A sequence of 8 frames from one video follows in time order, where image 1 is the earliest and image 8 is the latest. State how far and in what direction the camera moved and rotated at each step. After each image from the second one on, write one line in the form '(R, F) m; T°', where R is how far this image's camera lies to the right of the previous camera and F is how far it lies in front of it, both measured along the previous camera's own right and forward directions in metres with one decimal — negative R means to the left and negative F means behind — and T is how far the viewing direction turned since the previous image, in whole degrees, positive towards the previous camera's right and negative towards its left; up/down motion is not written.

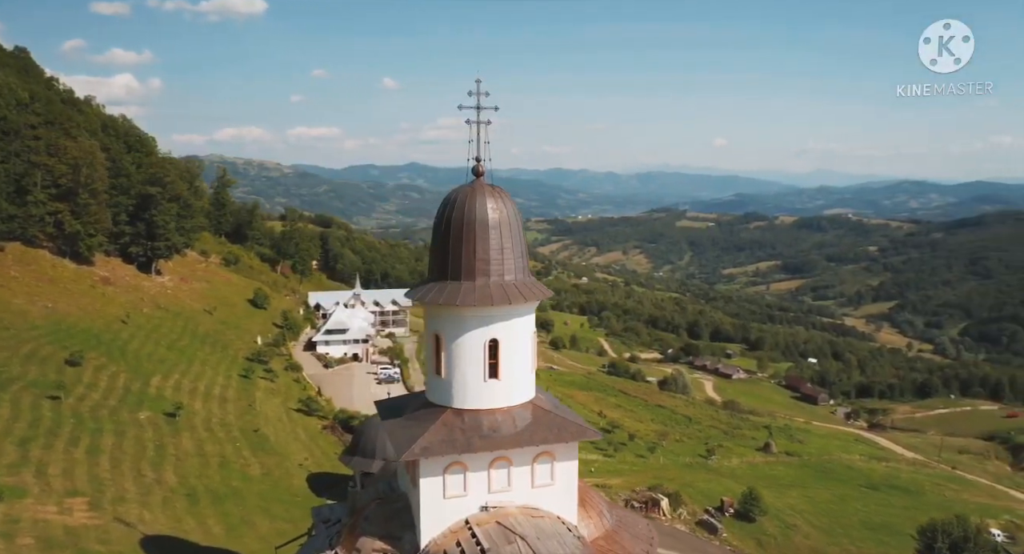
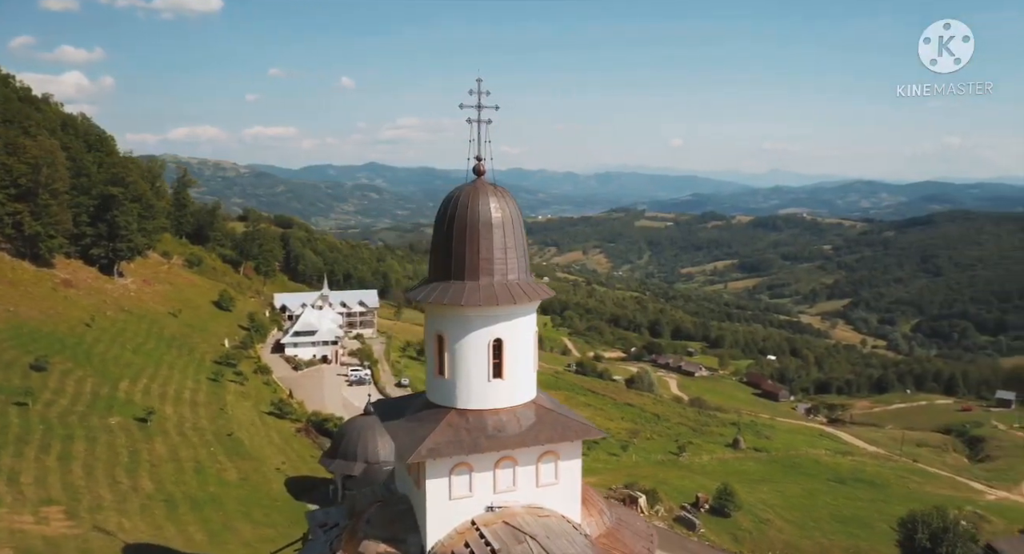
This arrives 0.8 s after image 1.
(-0.3, 0.0) m; +3°
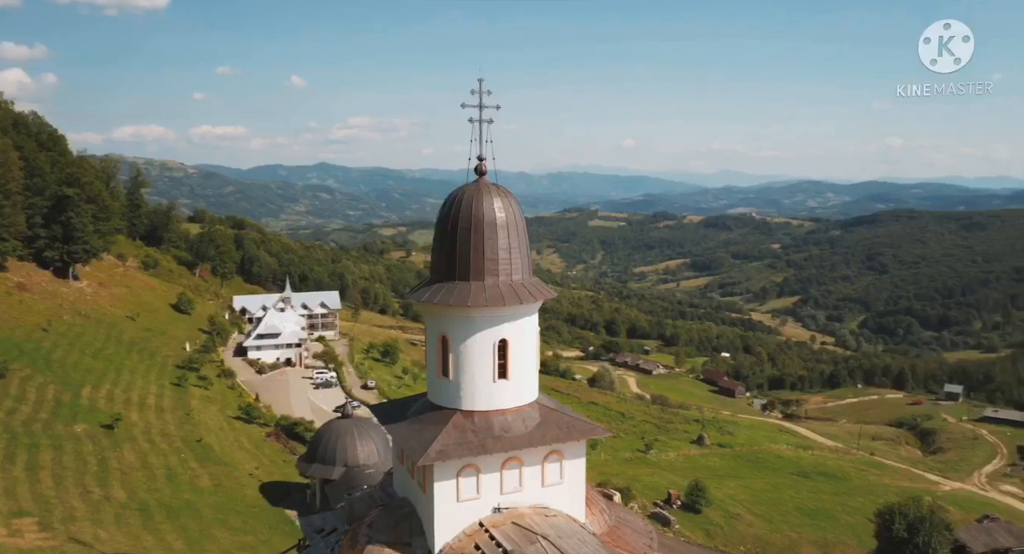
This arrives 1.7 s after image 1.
(-0.4, 0.0) m; +3°
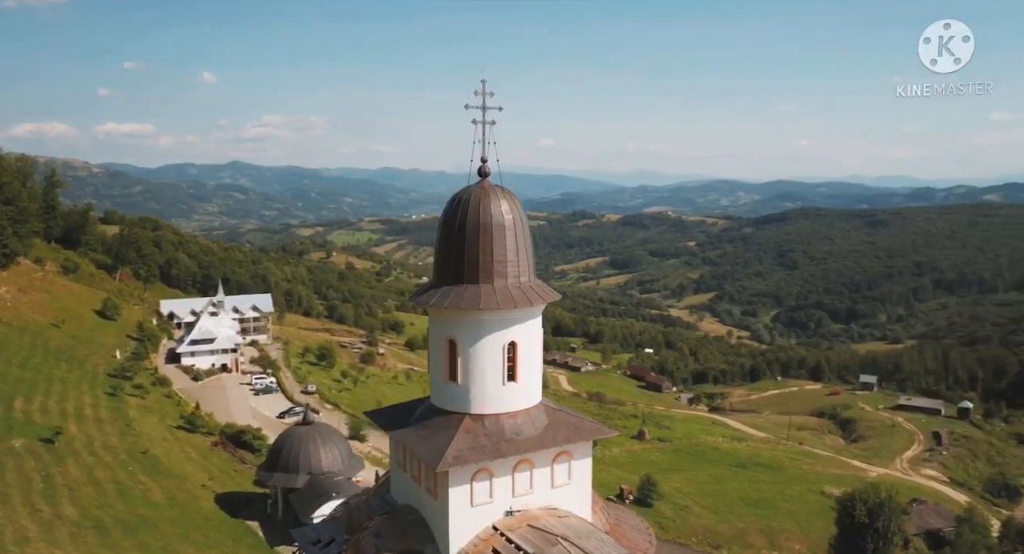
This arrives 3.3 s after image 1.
(-0.7, +0.1) m; +5°
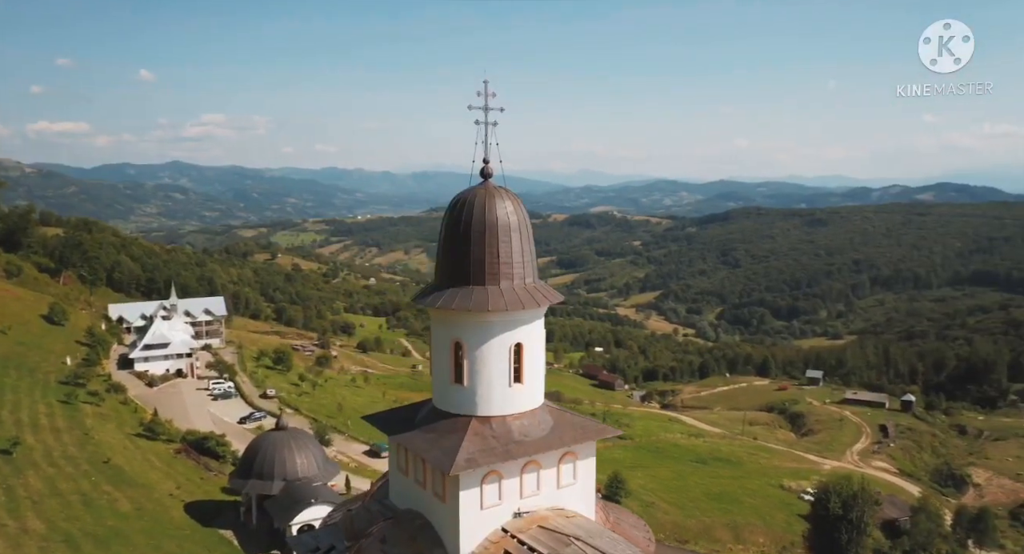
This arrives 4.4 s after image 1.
(-0.4, 0.0) m; +4°
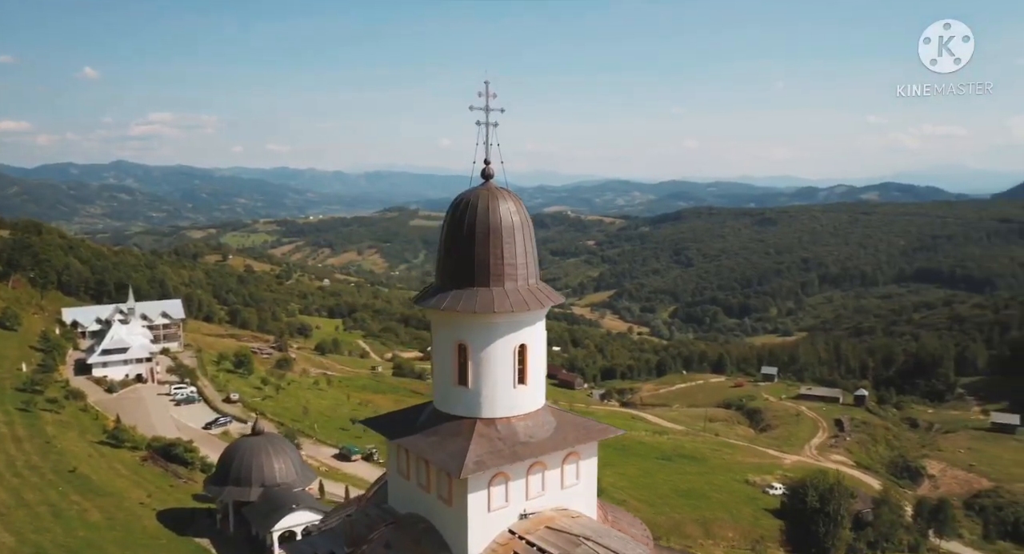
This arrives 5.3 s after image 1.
(-0.4, 0.0) m; +3°
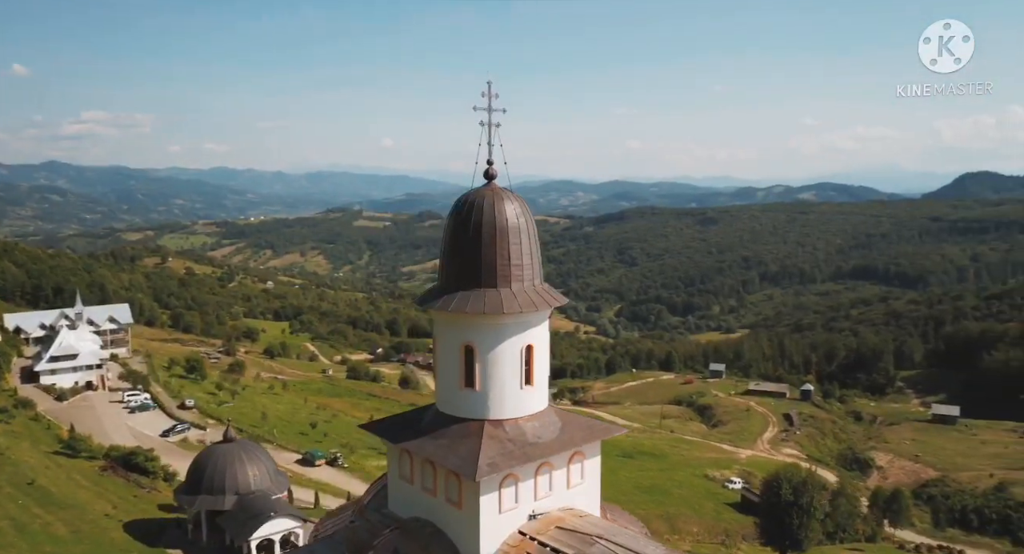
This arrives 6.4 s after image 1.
(-0.5, 0.0) m; +4°
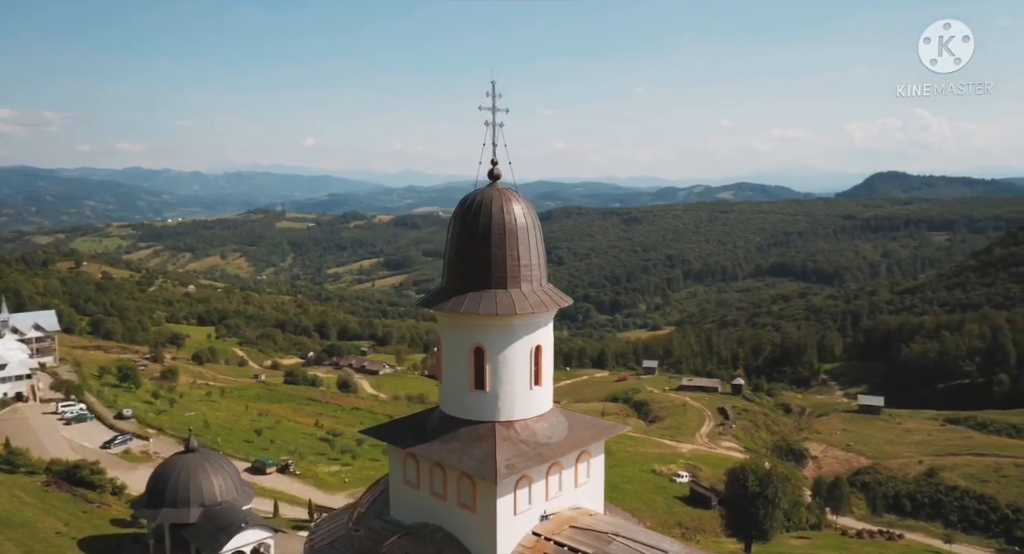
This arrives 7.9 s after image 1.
(-0.6, 0.0) m; +5°
